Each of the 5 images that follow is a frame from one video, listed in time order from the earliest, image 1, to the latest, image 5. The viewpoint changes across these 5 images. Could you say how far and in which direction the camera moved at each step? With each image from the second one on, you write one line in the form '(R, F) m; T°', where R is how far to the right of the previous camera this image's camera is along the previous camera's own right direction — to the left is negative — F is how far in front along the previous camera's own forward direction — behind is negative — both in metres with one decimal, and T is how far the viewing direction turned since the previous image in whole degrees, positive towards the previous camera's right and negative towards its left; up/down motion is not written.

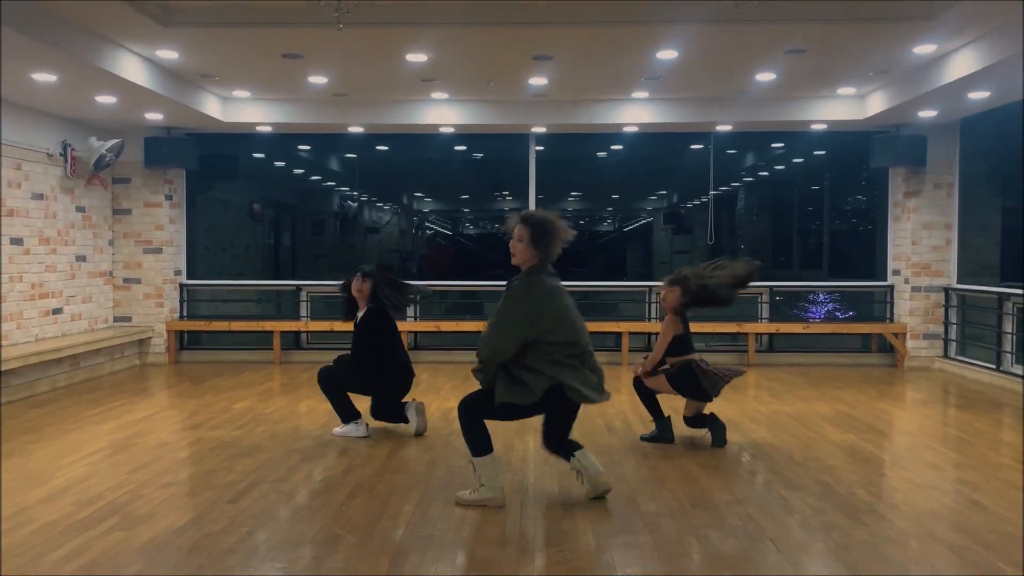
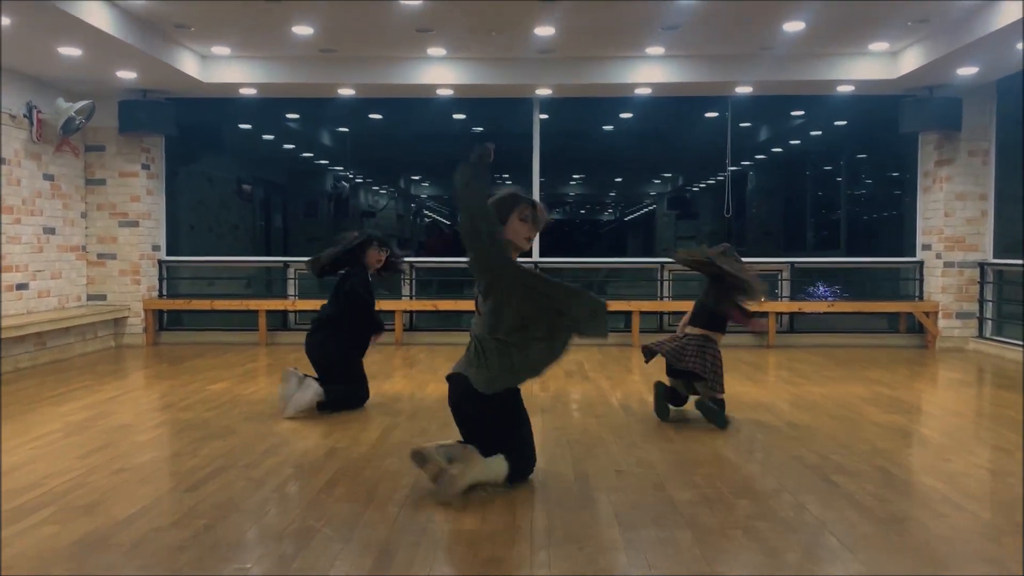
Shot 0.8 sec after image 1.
(0.0, +0.5) m; 0°
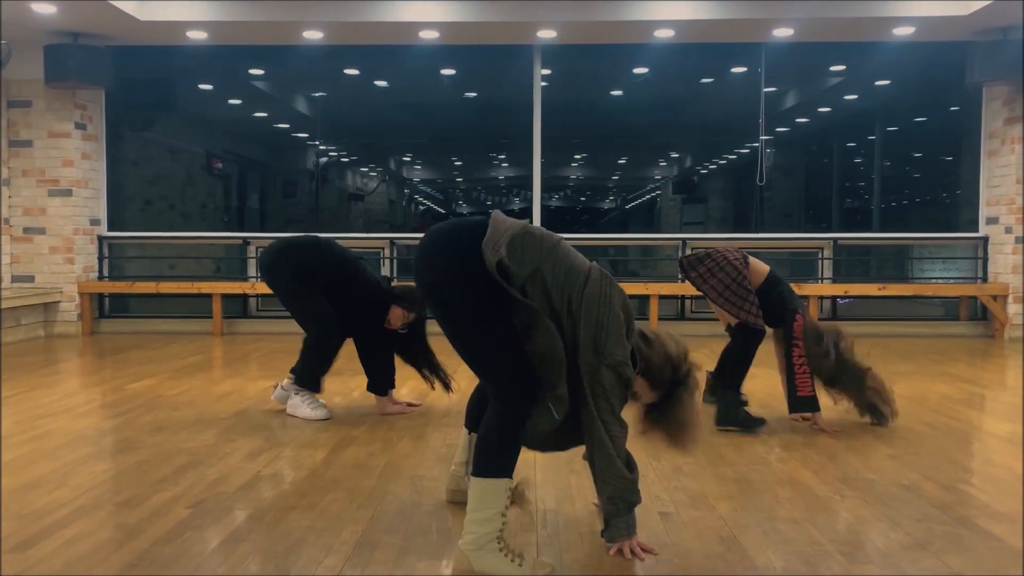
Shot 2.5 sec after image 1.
(0.0, +0.9) m; 0°
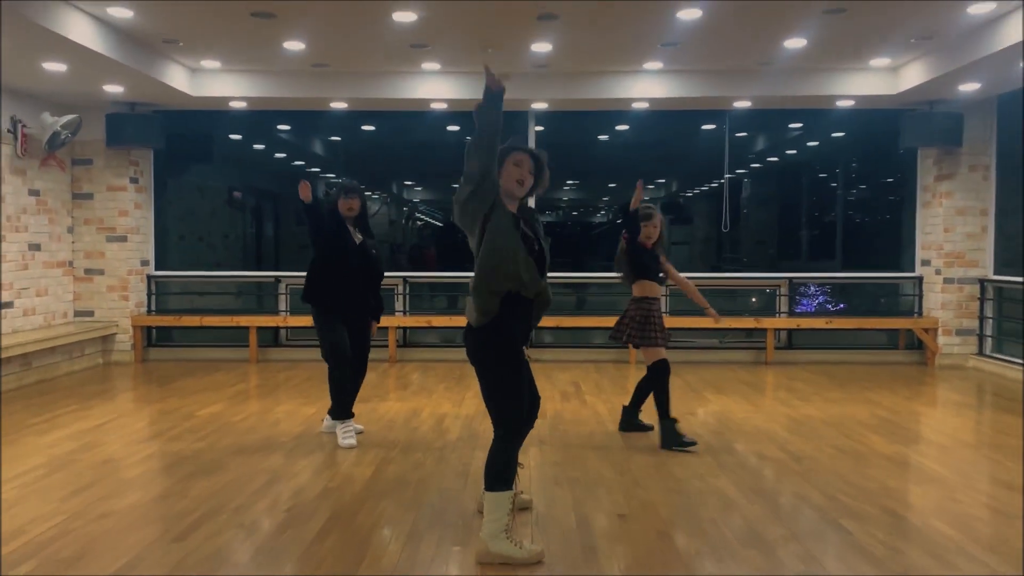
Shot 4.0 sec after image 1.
(0.0, -0.8) m; 0°
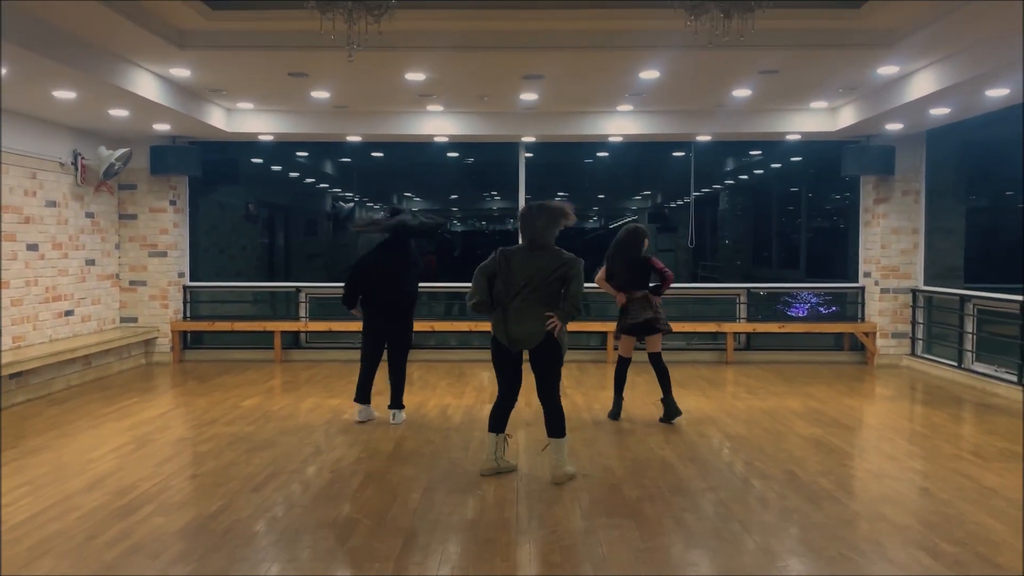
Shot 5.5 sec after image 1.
(0.0, -0.9) m; 0°
